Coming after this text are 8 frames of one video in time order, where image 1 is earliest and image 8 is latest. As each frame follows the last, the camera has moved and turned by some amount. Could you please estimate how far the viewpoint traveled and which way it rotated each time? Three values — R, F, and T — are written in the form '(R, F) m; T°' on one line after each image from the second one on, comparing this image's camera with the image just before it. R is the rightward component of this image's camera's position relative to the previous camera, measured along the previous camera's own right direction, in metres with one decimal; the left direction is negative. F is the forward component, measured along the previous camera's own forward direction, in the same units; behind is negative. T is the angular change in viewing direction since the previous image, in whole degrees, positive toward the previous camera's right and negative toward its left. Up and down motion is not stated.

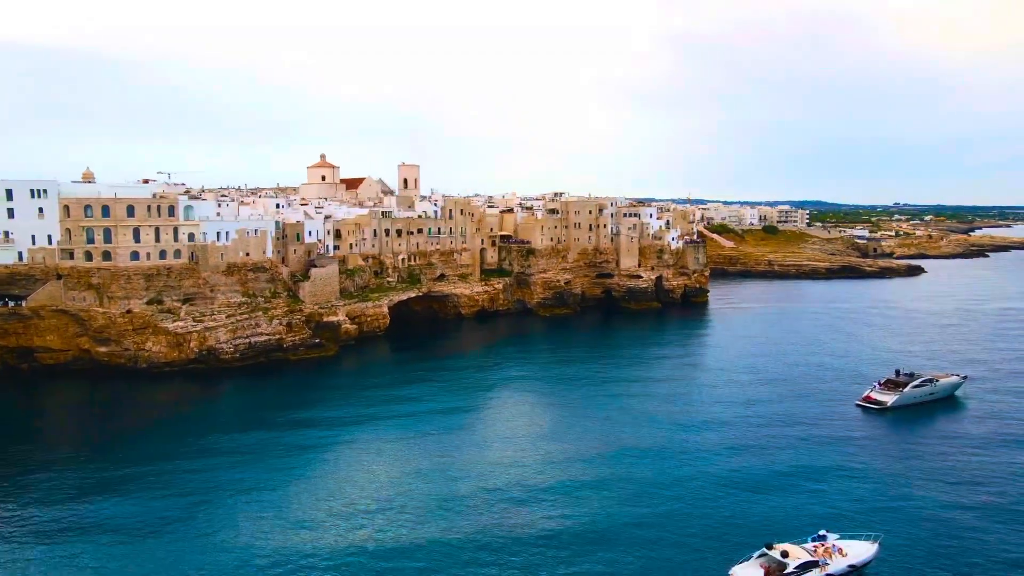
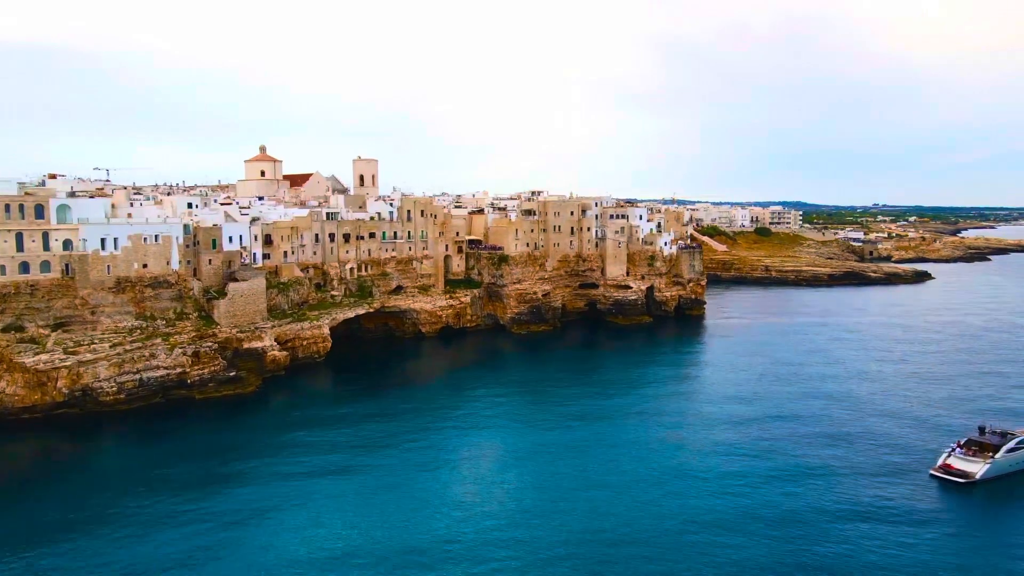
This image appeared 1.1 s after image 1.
(+1.2, +10.9) m; +1°
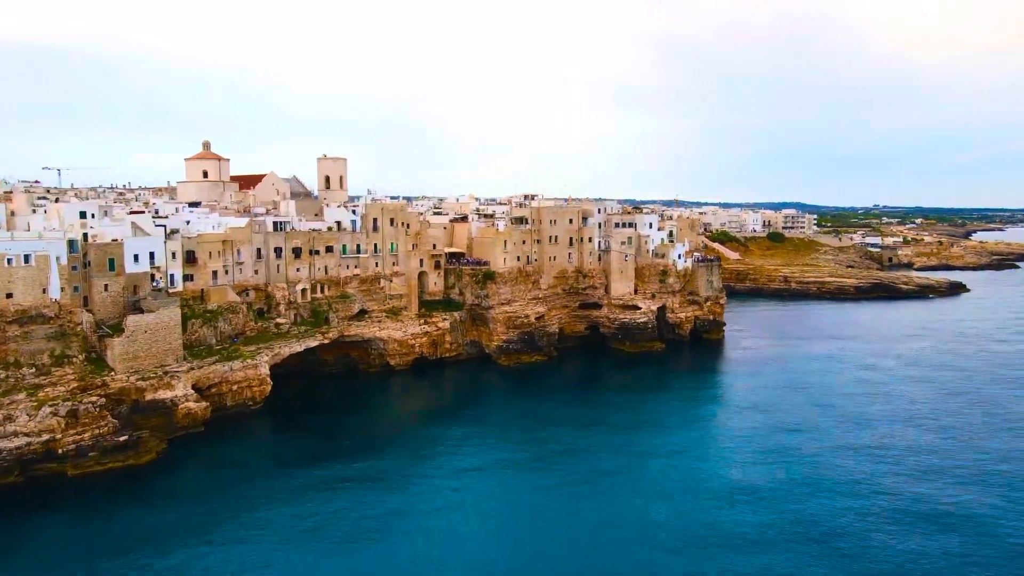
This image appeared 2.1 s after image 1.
(+0.9, +11.0) m; 0°
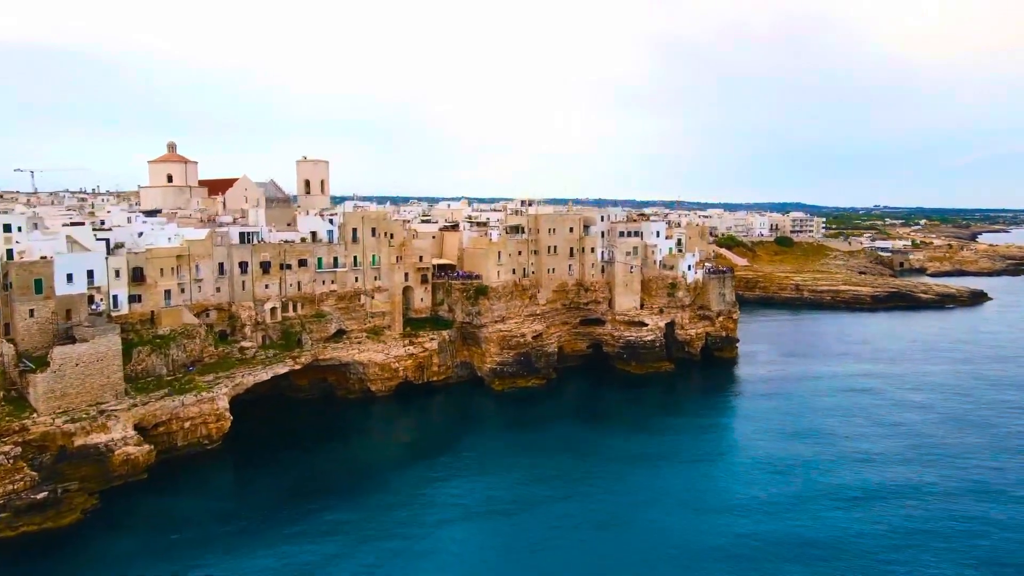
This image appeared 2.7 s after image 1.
(+0.4, +5.4) m; 0°
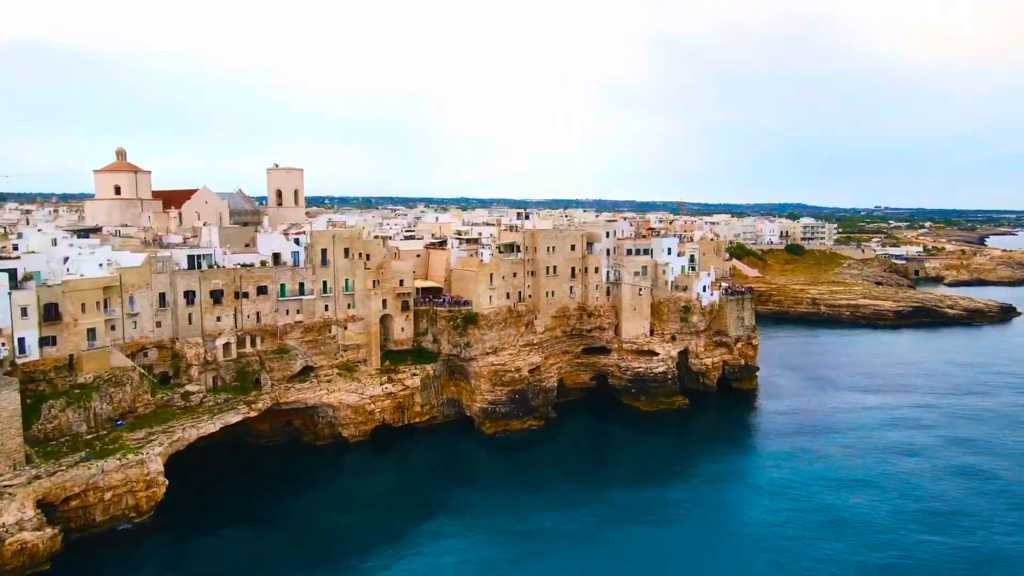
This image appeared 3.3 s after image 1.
(+0.4, +6.6) m; 0°
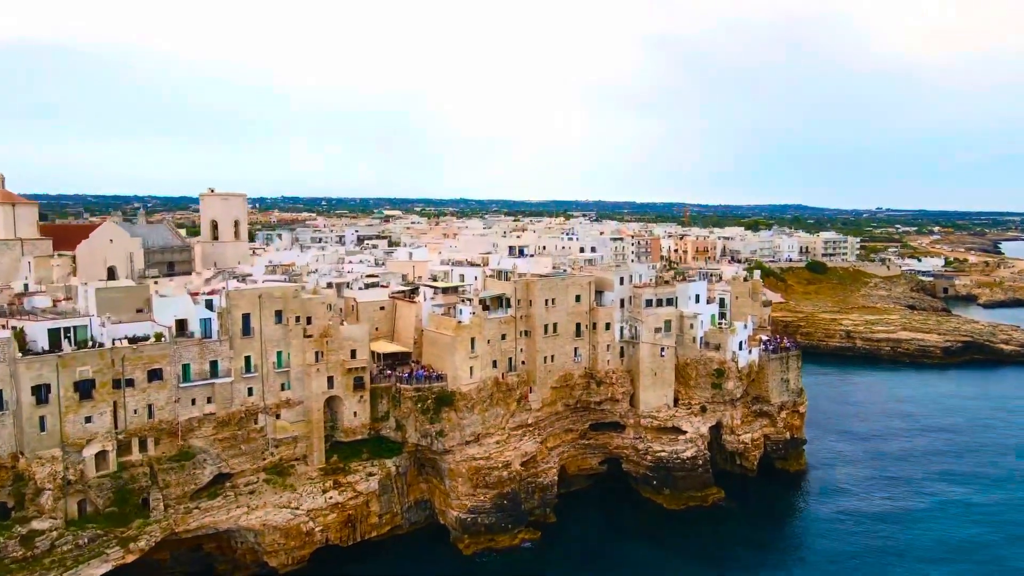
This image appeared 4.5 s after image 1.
(+0.6, +11.1) m; 0°
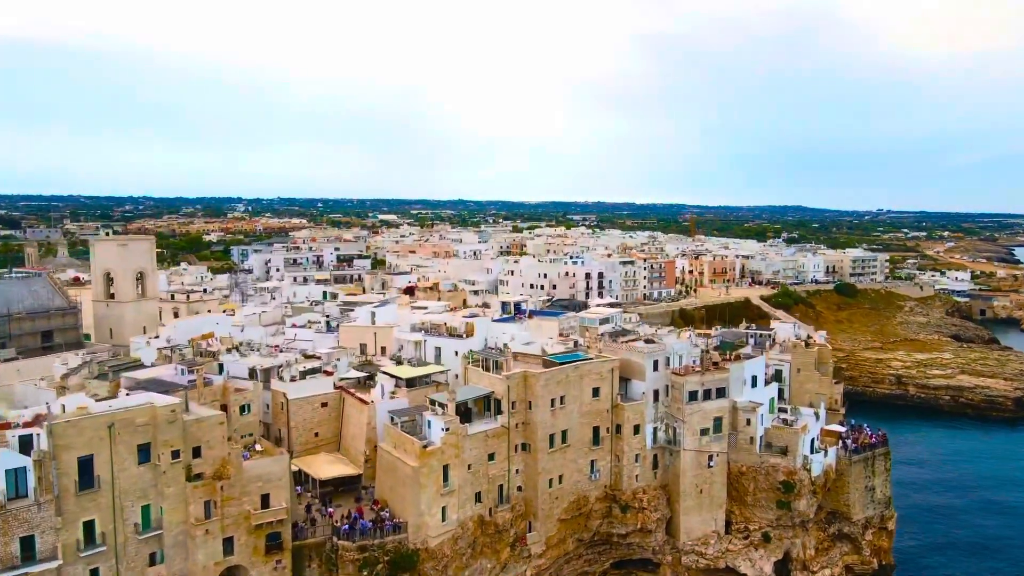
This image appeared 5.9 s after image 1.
(+0.3, +11.7) m; 0°
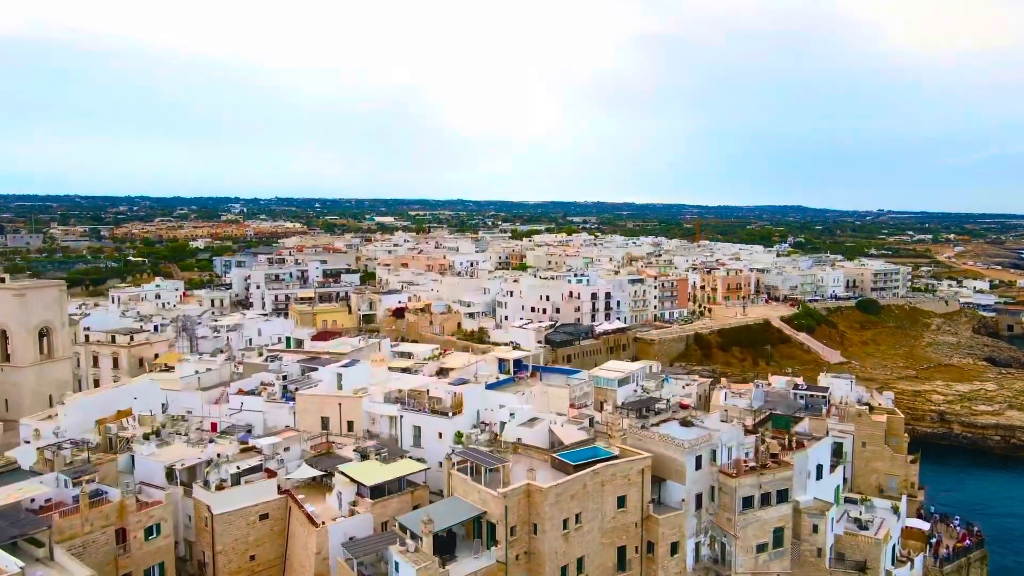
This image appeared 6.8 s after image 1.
(0.0, +7.3) m; 0°
